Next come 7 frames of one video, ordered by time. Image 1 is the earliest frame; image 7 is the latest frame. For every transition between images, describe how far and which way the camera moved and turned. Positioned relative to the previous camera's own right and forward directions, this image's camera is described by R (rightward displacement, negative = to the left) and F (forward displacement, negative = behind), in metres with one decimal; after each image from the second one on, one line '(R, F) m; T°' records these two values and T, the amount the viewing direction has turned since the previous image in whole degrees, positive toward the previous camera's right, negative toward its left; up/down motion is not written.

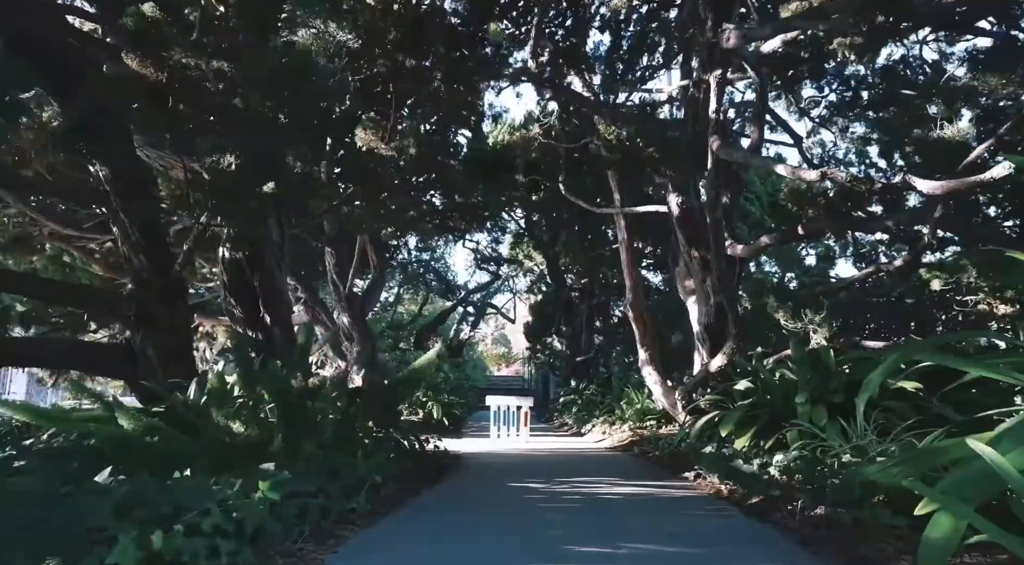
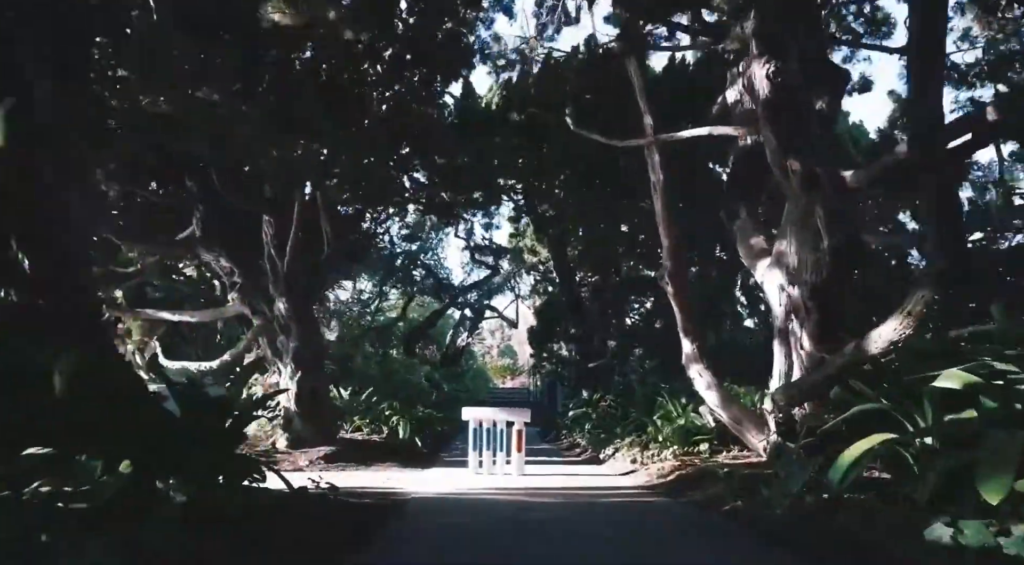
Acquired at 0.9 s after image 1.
(+0.2, +4.8) m; 0°
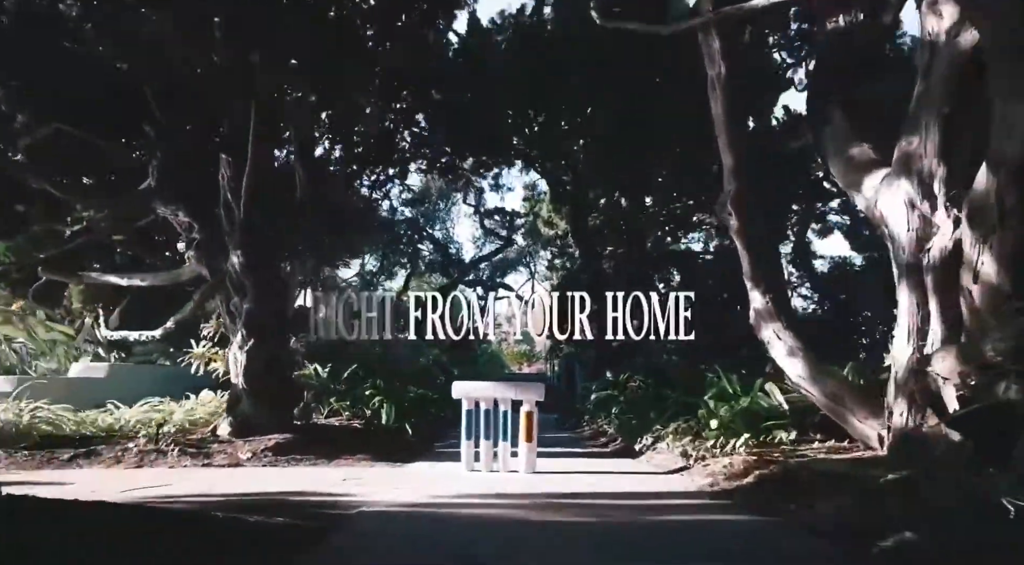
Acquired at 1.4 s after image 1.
(+0.1, +2.9) m; -1°
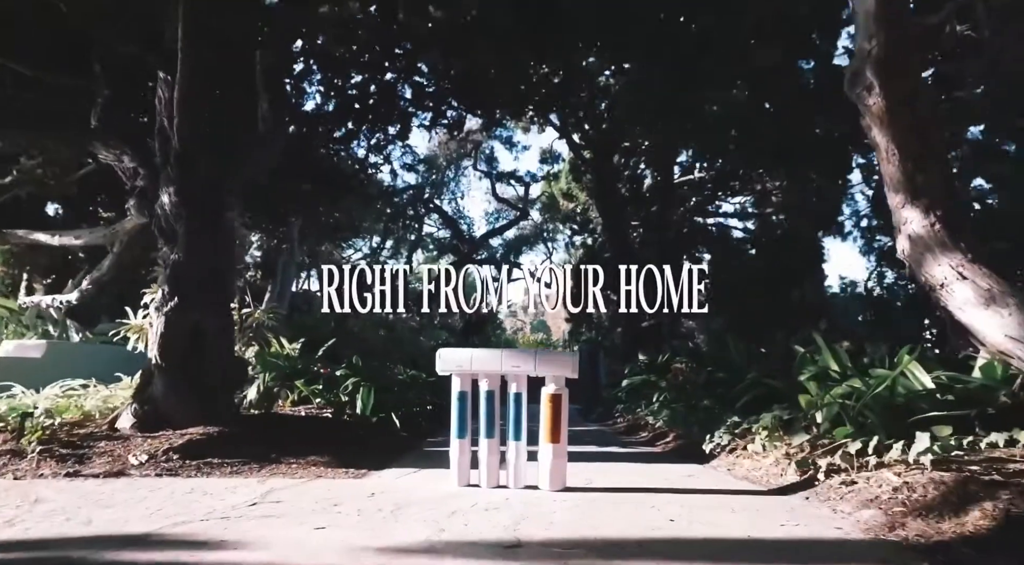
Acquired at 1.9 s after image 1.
(0.0, +2.9) m; -1°
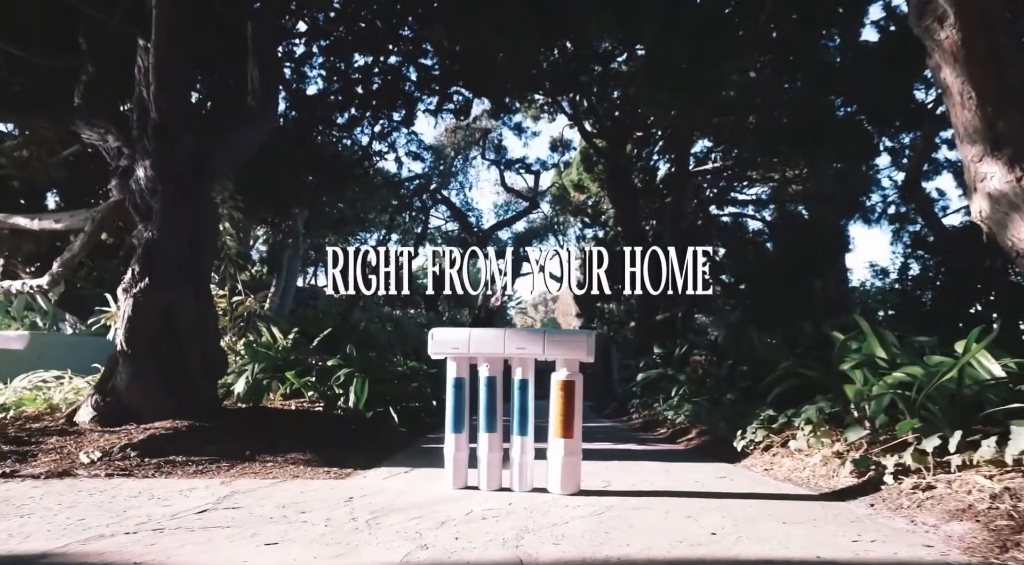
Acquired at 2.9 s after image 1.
(0.0, +0.8) m; -1°
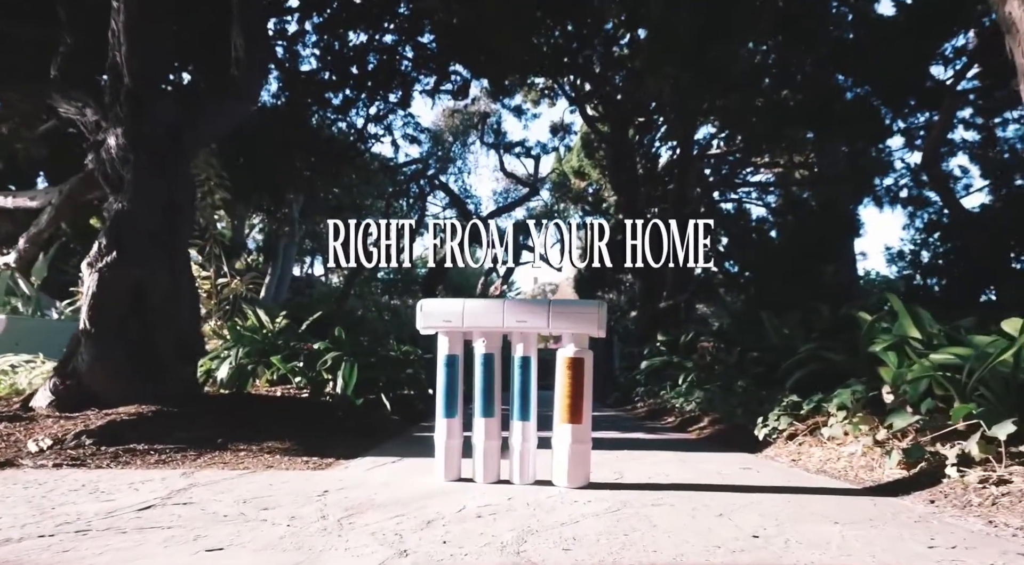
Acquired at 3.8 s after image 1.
(0.0, +0.6) m; 0°
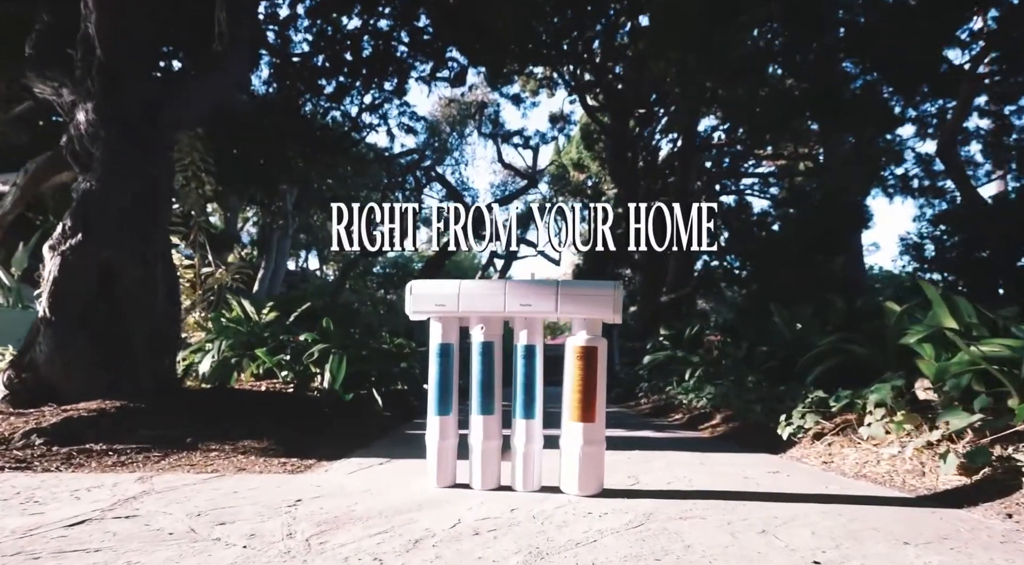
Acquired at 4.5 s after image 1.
(0.0, +0.5) m; 0°
